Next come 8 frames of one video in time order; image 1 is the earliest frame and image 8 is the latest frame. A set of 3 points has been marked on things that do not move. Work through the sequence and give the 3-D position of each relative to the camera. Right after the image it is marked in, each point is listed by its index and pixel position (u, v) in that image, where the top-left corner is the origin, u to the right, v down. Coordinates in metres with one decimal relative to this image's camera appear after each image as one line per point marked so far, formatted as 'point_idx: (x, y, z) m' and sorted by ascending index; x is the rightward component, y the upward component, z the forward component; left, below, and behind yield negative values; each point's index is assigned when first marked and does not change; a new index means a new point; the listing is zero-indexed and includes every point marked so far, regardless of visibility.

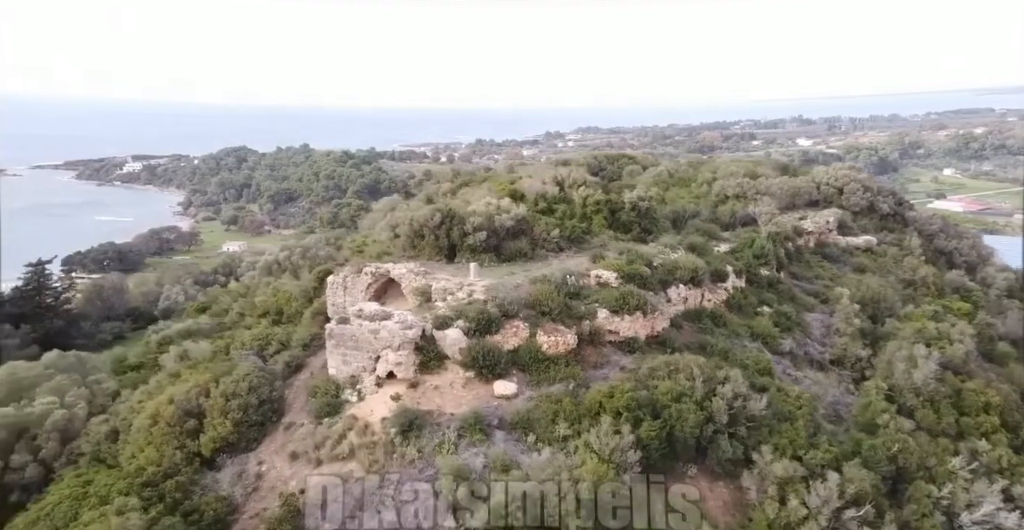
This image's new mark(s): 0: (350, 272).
0: (-2.8, -0.1, +9.8) m
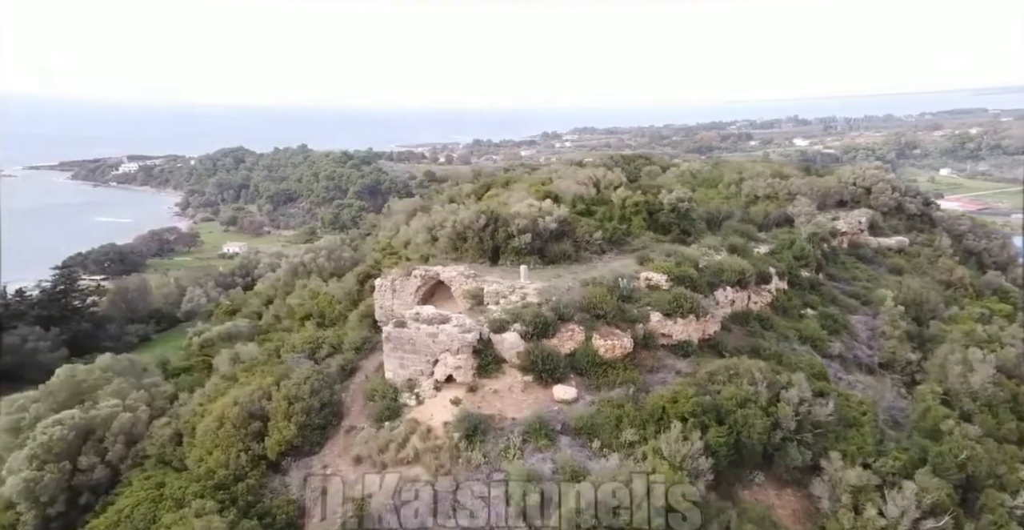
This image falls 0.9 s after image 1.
0: (-2.0, -0.2, +9.8) m
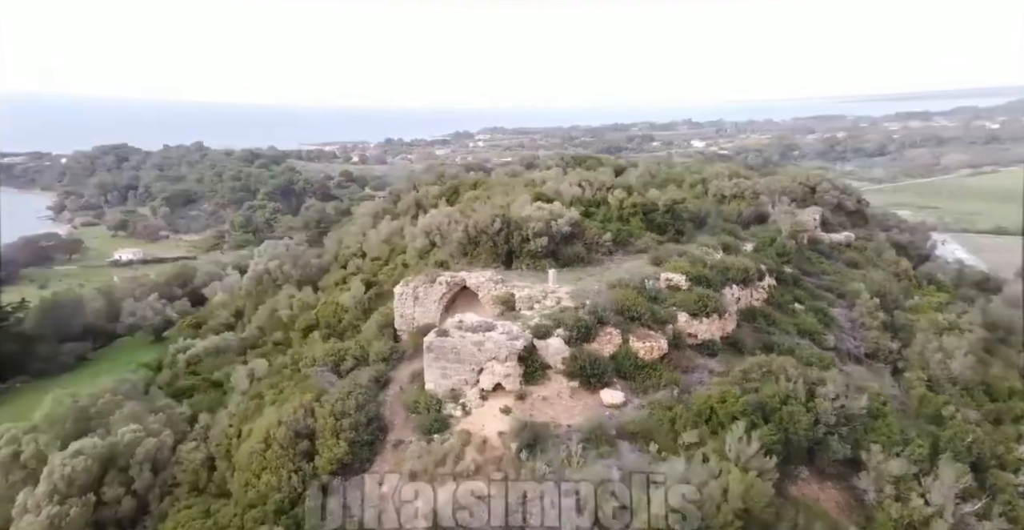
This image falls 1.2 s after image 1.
0: (-1.5, -0.3, +9.5) m
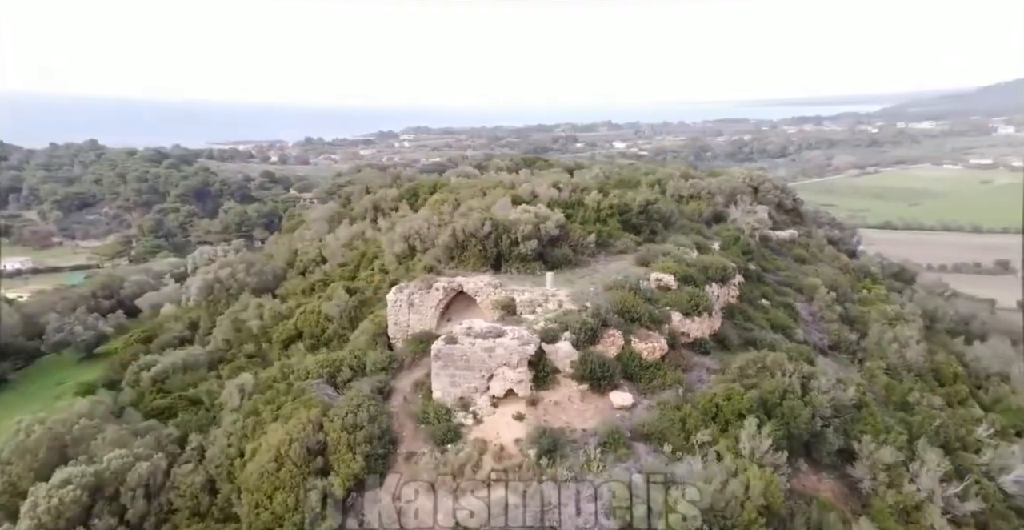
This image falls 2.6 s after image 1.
0: (-1.6, -0.4, +9.2) m
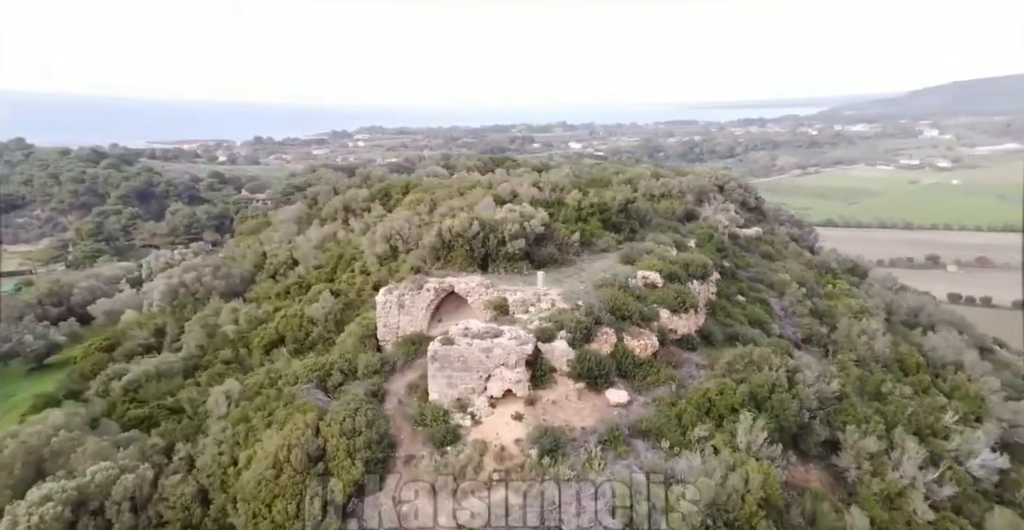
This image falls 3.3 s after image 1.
0: (-1.7, -0.4, +9.1) m
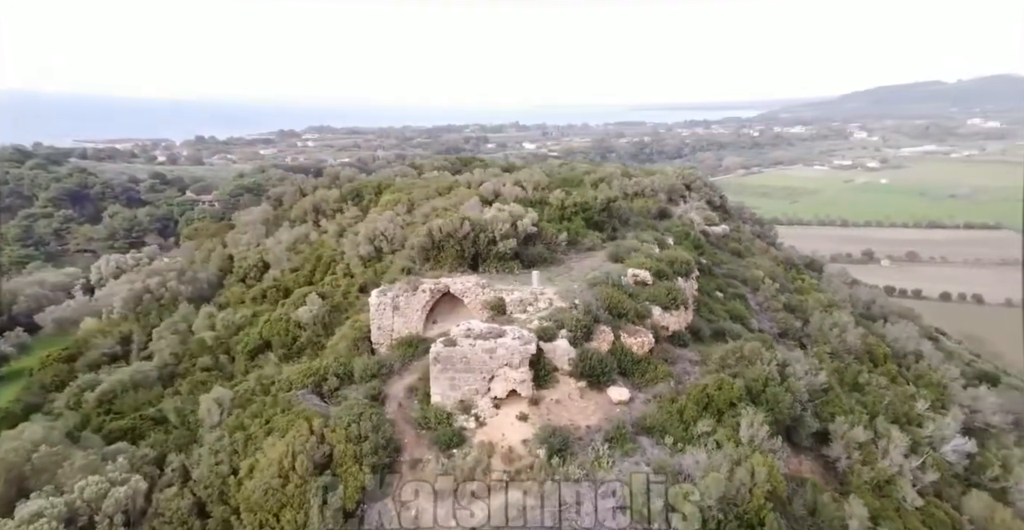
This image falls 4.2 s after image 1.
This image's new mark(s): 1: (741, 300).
0: (-1.8, -0.4, +9.0) m
1: (+7.0, -1.1, +17.0) m
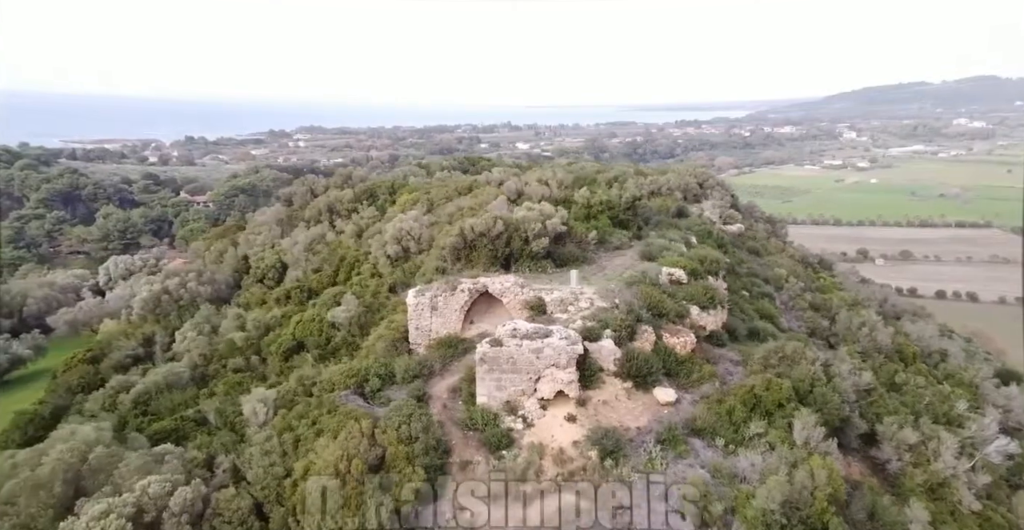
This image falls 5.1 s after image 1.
0: (-1.2, -0.4, +8.9) m
1: (+7.7, -1.0, +16.8) m
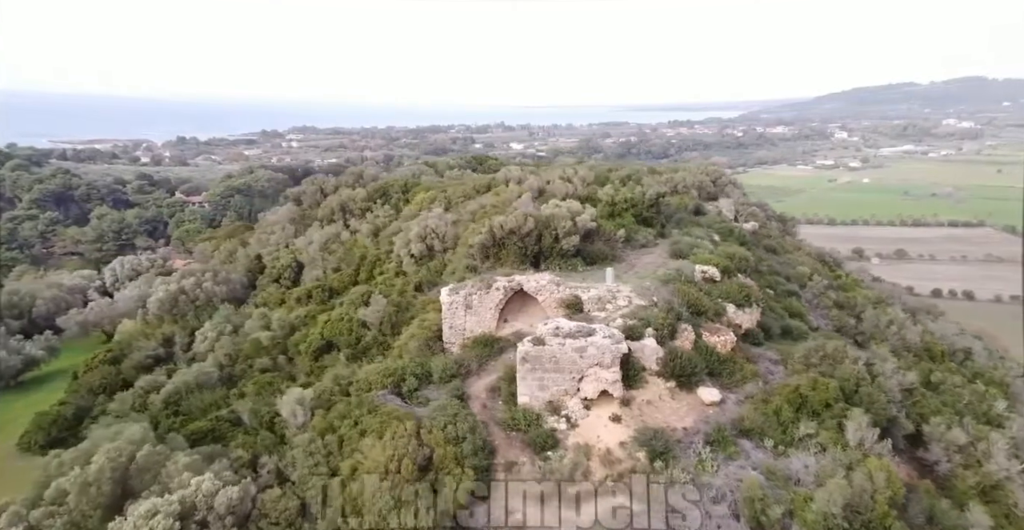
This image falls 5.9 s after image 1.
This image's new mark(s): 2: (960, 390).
0: (-0.6, -0.4, +8.8) m
1: (+8.4, -0.9, +16.5) m
2: (+9.2, -2.6, +11.5) m
